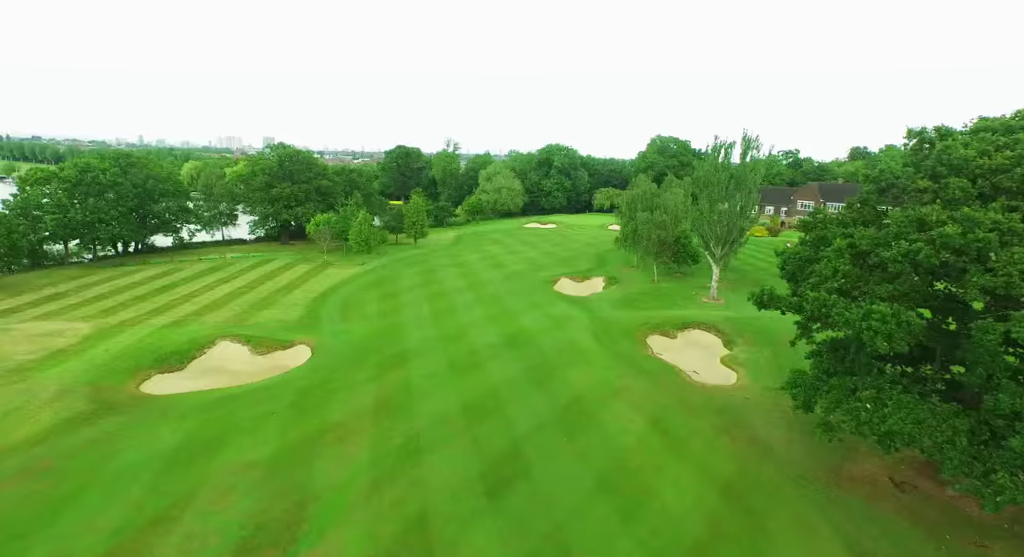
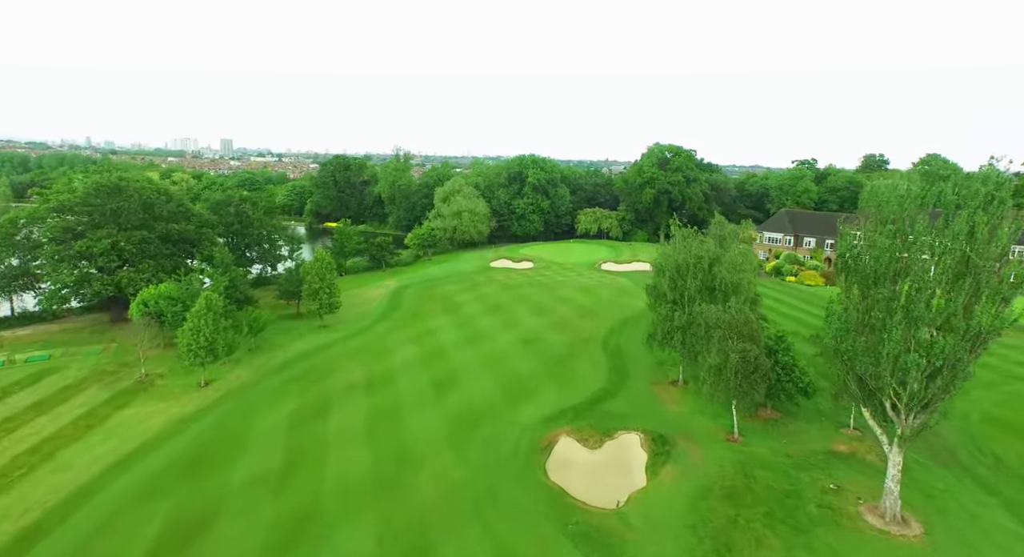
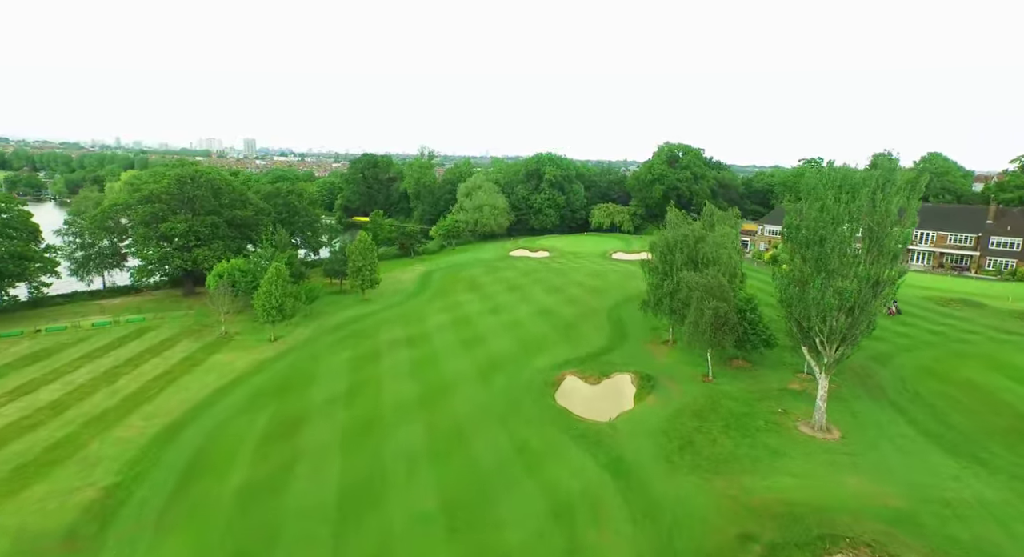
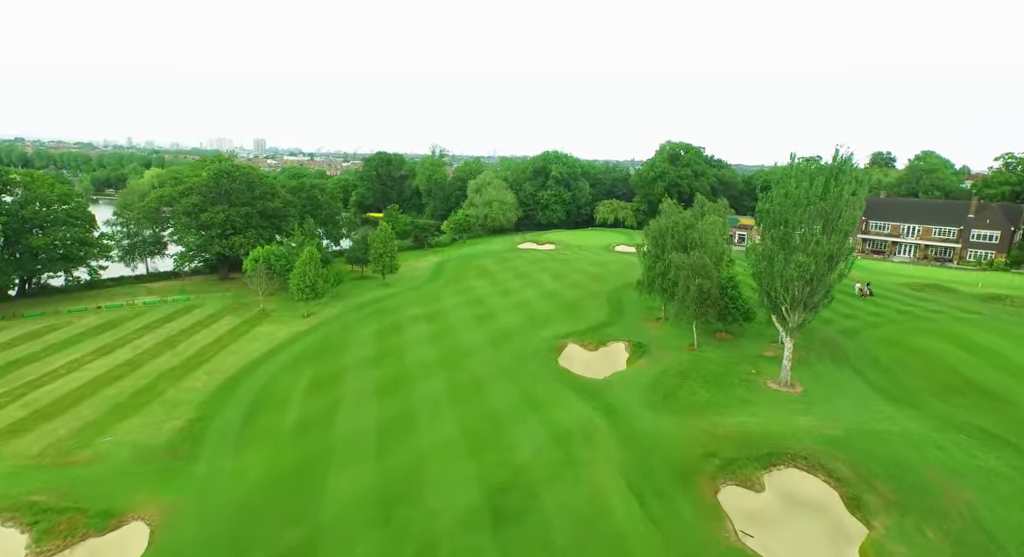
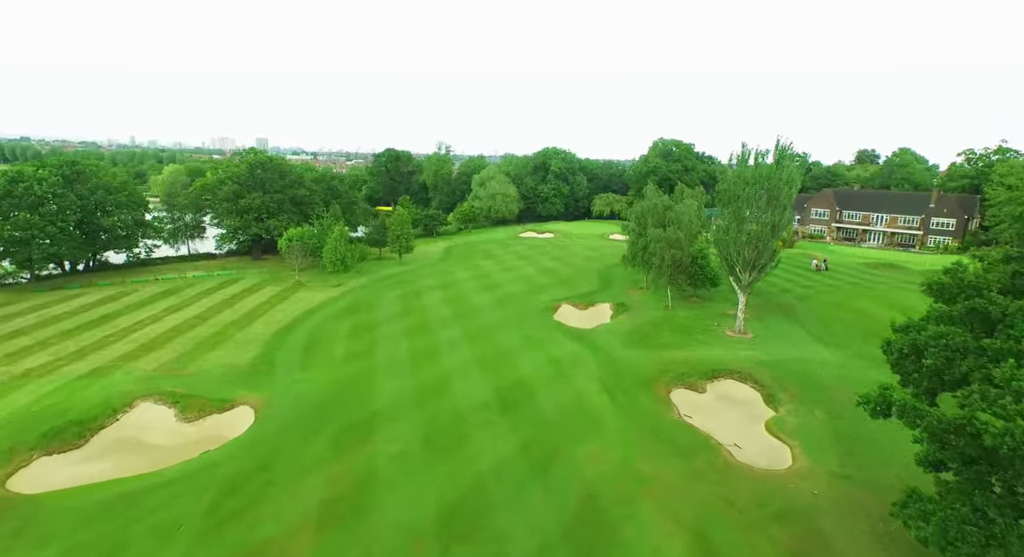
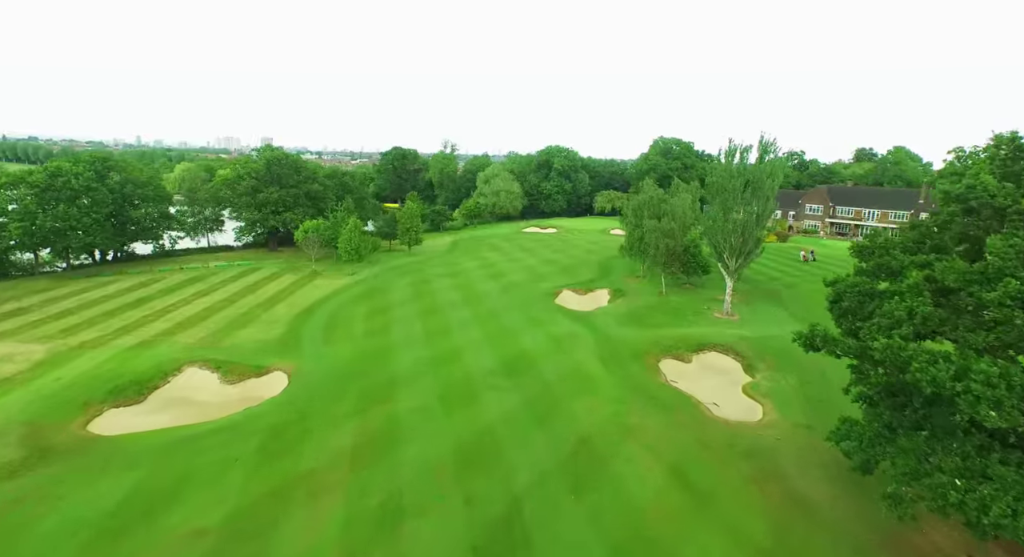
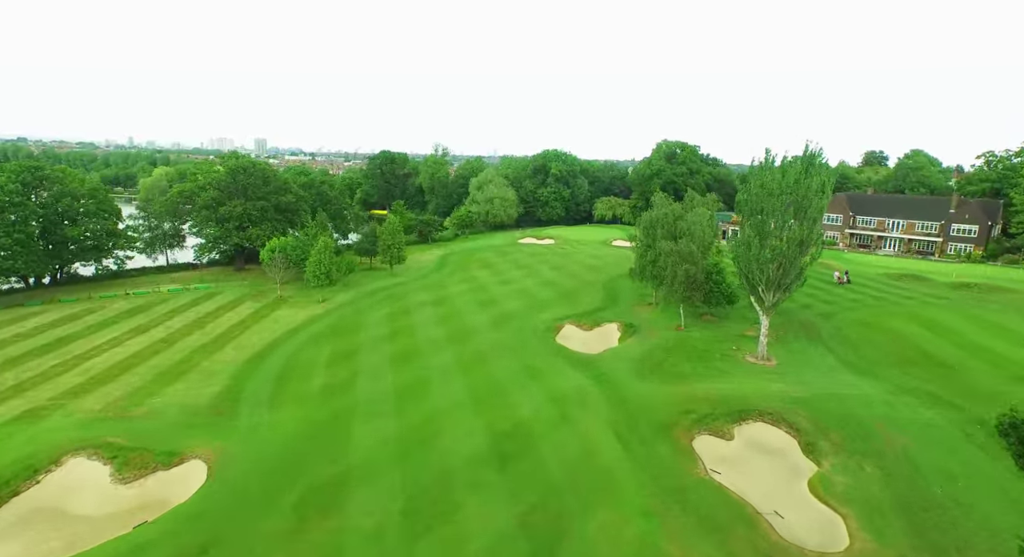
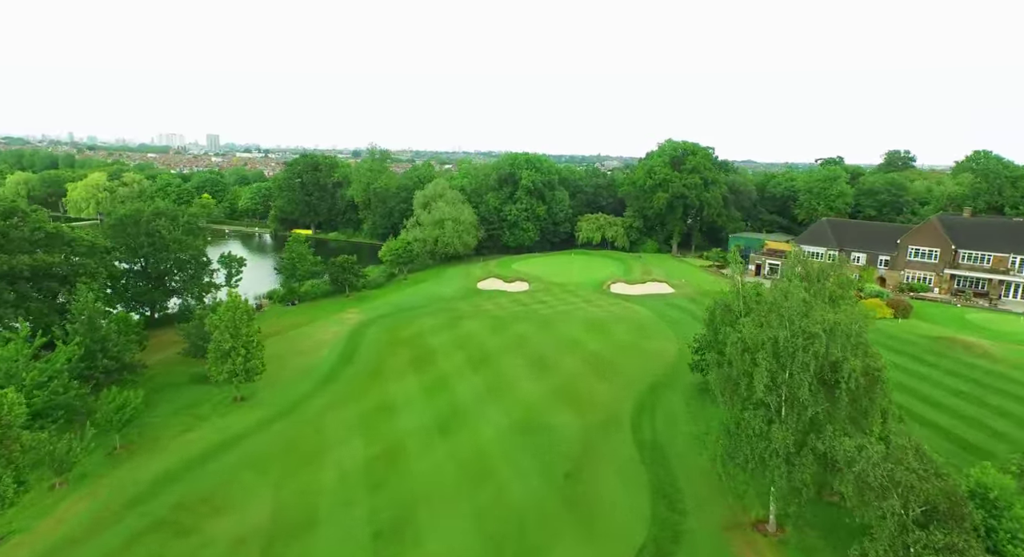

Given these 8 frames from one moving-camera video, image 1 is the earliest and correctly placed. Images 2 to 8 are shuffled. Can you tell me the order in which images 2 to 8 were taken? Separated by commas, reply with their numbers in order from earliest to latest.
6, 5, 7, 4, 3, 2, 8
